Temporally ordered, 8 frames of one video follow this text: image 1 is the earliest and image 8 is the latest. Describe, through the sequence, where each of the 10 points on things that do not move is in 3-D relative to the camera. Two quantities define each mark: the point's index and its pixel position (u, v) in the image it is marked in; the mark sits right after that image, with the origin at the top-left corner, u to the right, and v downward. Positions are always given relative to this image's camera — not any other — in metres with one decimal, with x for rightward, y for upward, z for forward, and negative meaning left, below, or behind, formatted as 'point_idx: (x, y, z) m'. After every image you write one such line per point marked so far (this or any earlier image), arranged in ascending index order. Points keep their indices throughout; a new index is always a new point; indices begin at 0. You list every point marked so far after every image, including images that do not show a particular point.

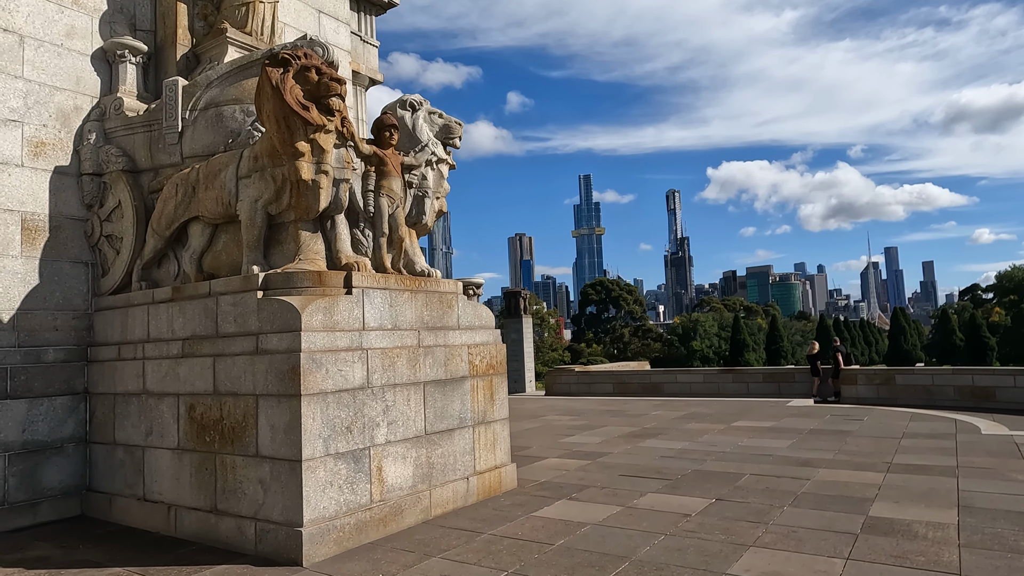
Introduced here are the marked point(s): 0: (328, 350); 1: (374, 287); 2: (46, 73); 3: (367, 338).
0: (-1.4, -0.5, +5.1) m
1: (-1.2, 0.0, +5.7) m
2: (-4.7, +2.2, +6.7) m
3: (-1.2, -0.4, +5.5) m
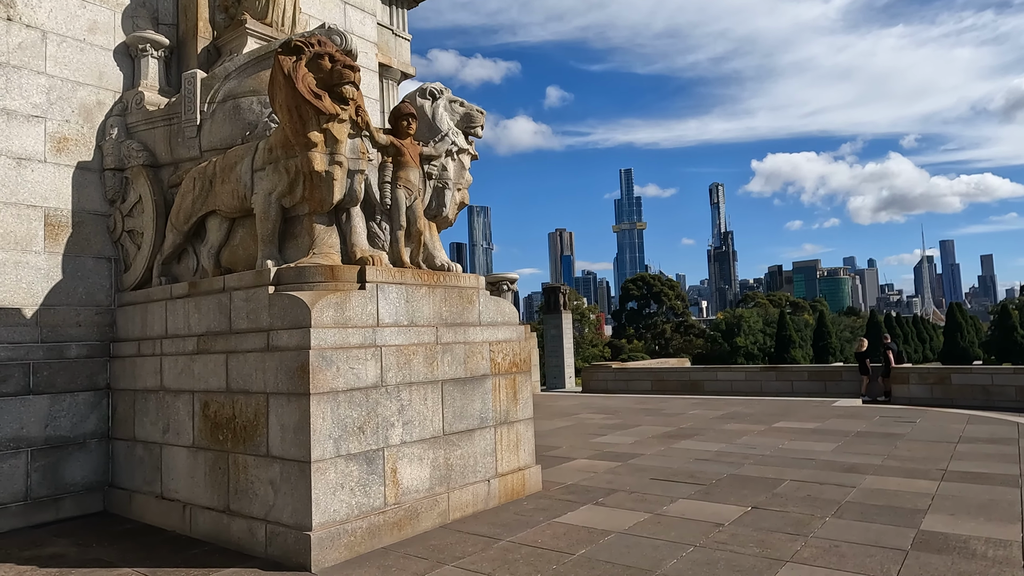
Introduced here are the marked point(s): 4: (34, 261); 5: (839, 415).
0: (-1.3, -0.4, +4.9) m
1: (-1.0, 0.0, +5.5) m
2: (-4.5, +2.2, +6.7) m
3: (-1.0, -0.4, +5.3) m
4: (-4.6, +0.3, +6.3) m
5: (+5.7, -2.2, +11.5) m
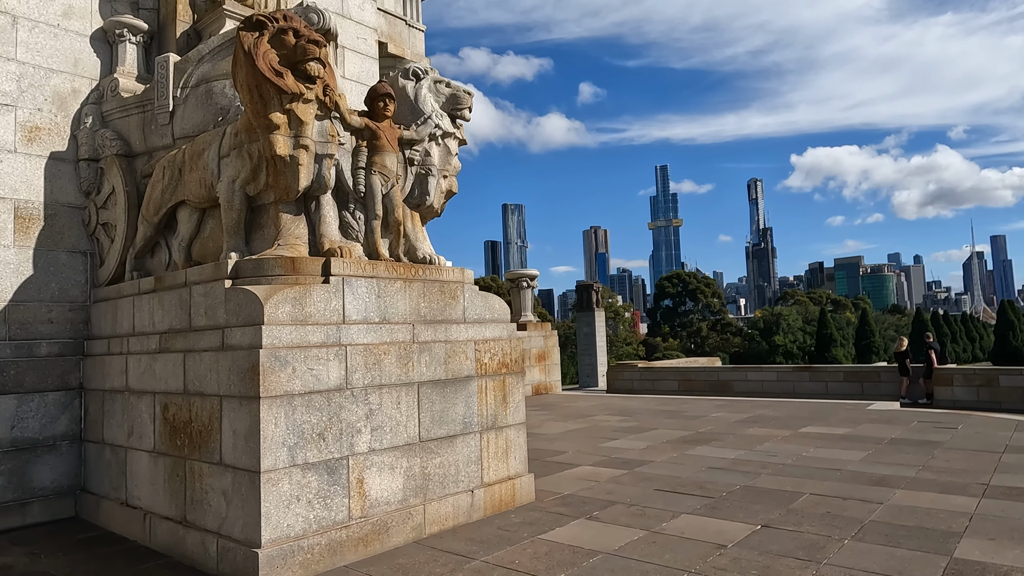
0: (-1.5, -0.4, +4.5) m
1: (-1.2, +0.1, +5.1) m
2: (-4.6, +2.3, +6.4) m
3: (-1.2, -0.3, +4.8) m
4: (-4.7, +0.3, +6.1) m
5: (+5.9, -2.1, +10.7) m
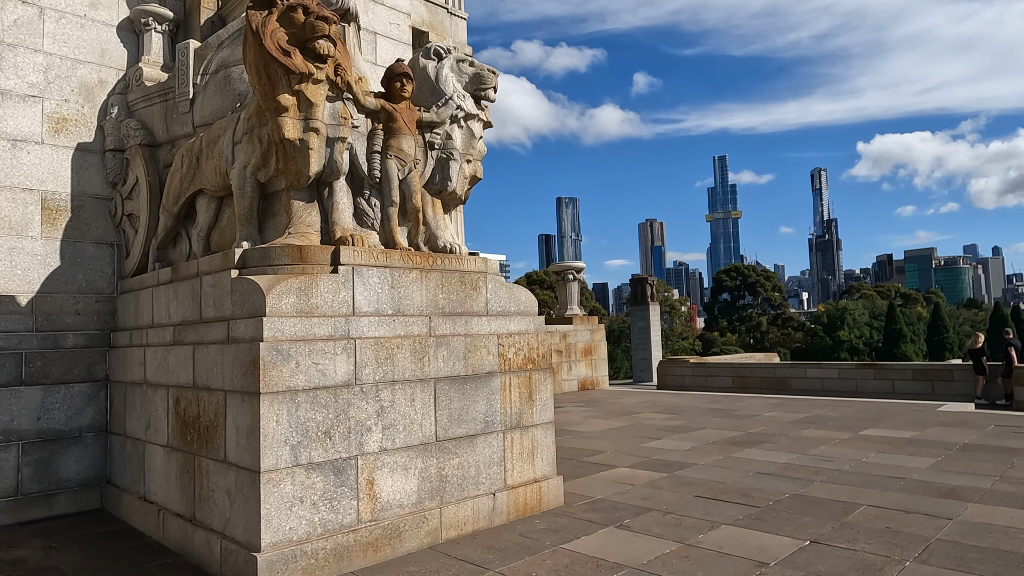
0: (-1.4, -0.3, +4.3) m
1: (-1.0, +0.2, +4.8) m
2: (-4.3, +2.3, +6.4) m
3: (-1.1, -0.3, +4.6) m
4: (-4.4, +0.4, +6.1) m
5: (+6.5, -2.0, +9.9) m
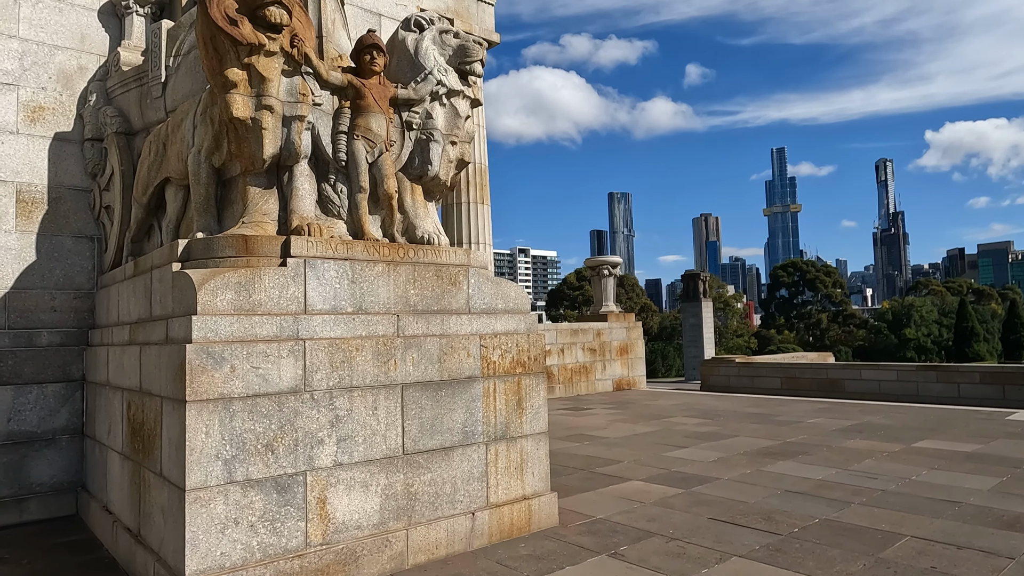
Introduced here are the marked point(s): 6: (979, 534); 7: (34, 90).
0: (-1.6, -0.3, +3.8) m
1: (-1.2, +0.2, +4.3) m
2: (-4.4, +2.4, +6.2) m
3: (-1.3, -0.2, +4.1) m
4: (-4.5, +0.4, +5.8) m
5: (+6.7, -1.9, +8.8) m
6: (+3.4, -1.8, +4.7) m
7: (-4.4, +1.8, +6.1) m
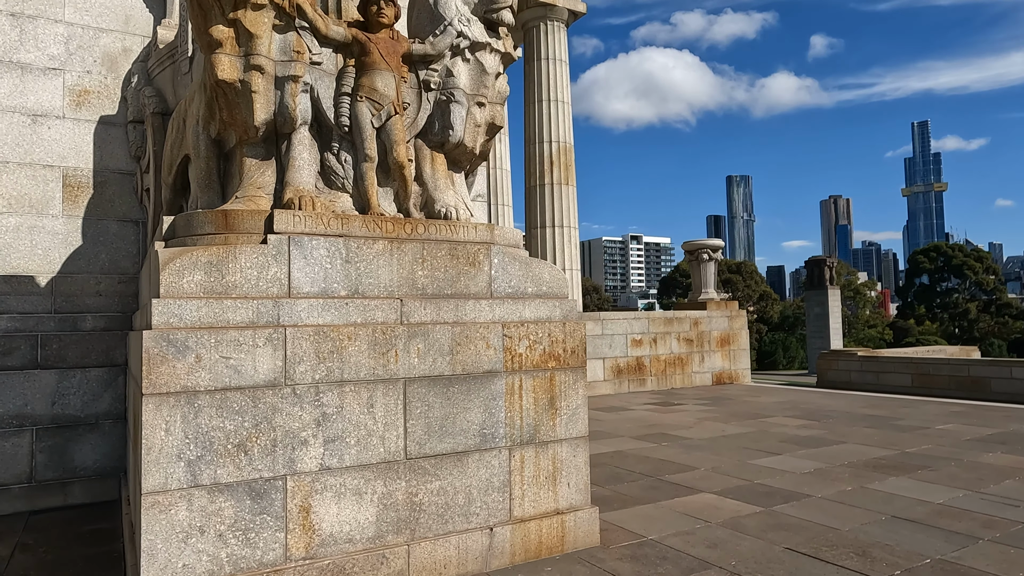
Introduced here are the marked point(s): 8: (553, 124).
0: (-1.6, -0.2, +3.4) m
1: (-1.1, +0.3, +3.8) m
2: (-3.9, +2.5, +6.1) m
3: (-1.2, -0.1, +3.6) m
4: (-4.1, +0.6, +5.9) m
5: (+7.4, -1.7, +7.0) m
6: (+3.5, -1.6, +3.5) m
7: (-4.0, +2.0, +6.1) m
8: (+0.9, +3.5, +14.0) m
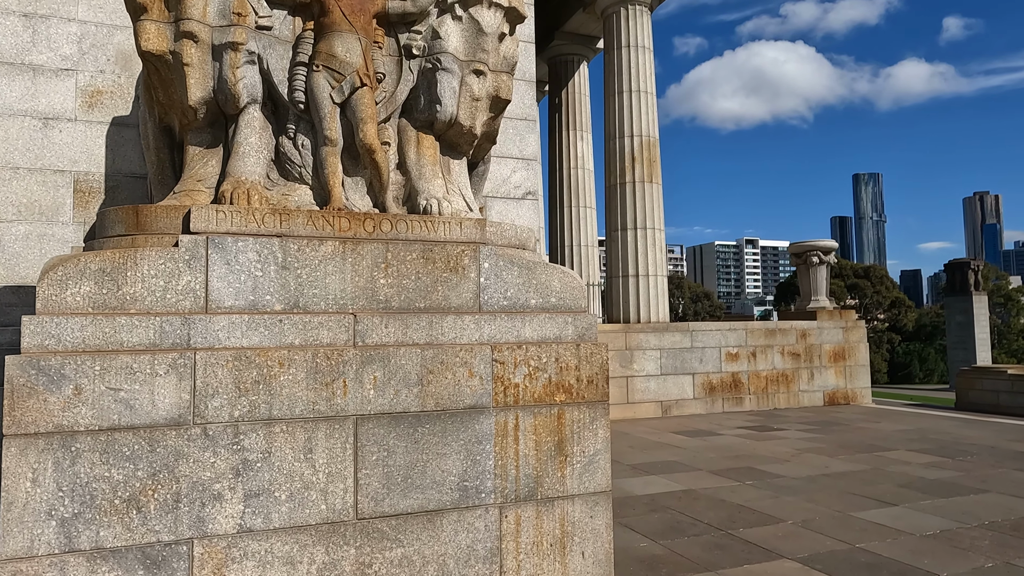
0: (-1.7, -0.3, +2.7) m
1: (-1.2, +0.3, +3.1) m
2: (-3.6, +2.4, +5.8) m
3: (-1.3, -0.2, +2.9) m
4: (-3.8, +0.5, +5.6) m
5: (+7.7, -1.8, +4.8) m
6: (+3.3, -1.7, +2.0) m
7: (-3.7, +1.9, +5.8) m
8: (+2.4, +3.3, +12.8) m
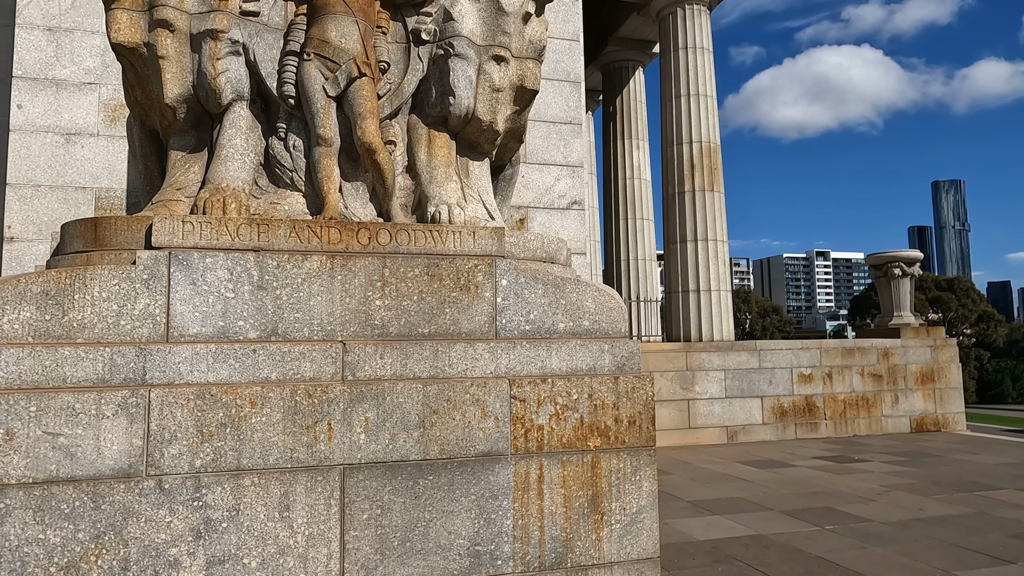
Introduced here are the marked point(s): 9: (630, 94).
0: (-1.7, -0.3, +2.3) m
1: (-1.1, +0.2, +2.6) m
2: (-3.3, +2.3, +5.6) m
3: (-1.3, -0.3, +2.4) m
4: (-3.5, +0.3, +5.4) m
5: (+7.9, -1.9, +3.4) m
6: (+3.2, -1.7, +1.1) m
7: (-3.3, +1.7, +5.6) m
8: (+3.3, +3.0, +12.1) m
9: (+2.6, +4.3, +14.7) m
